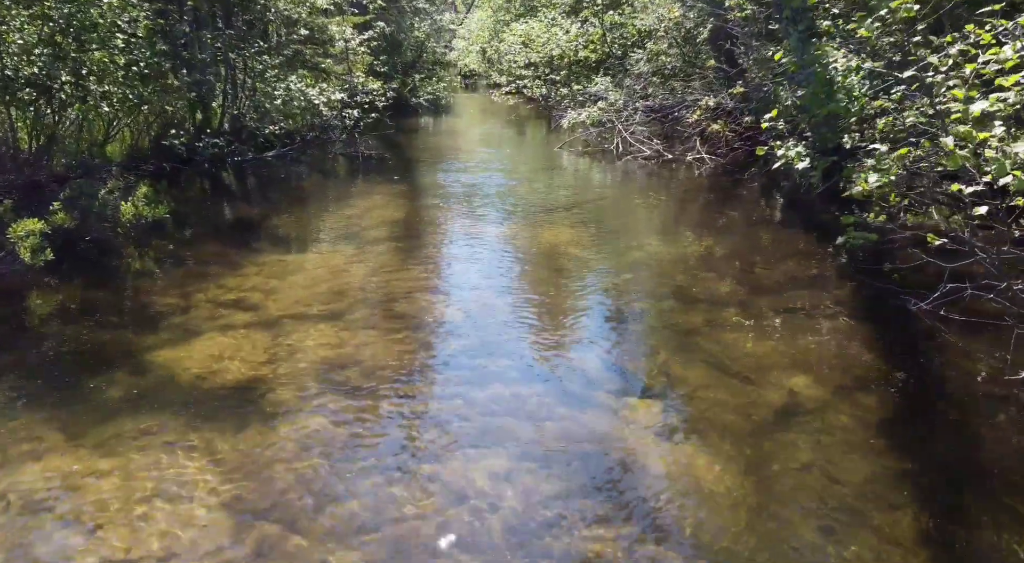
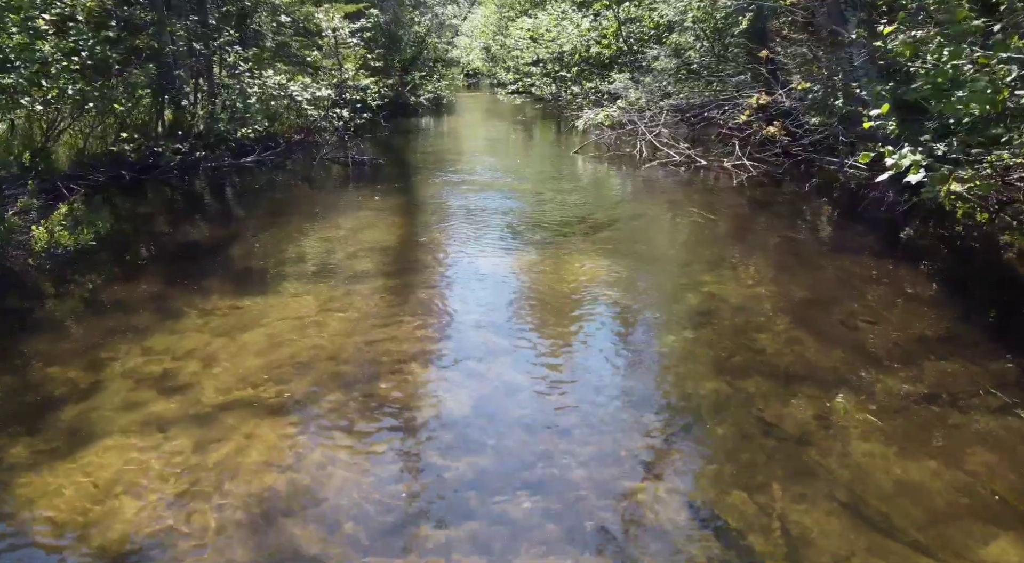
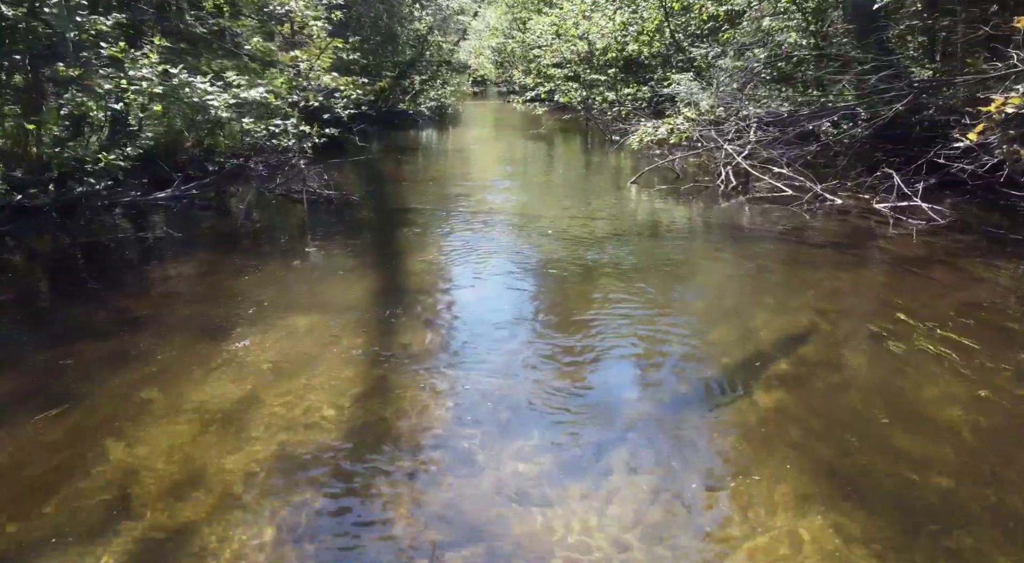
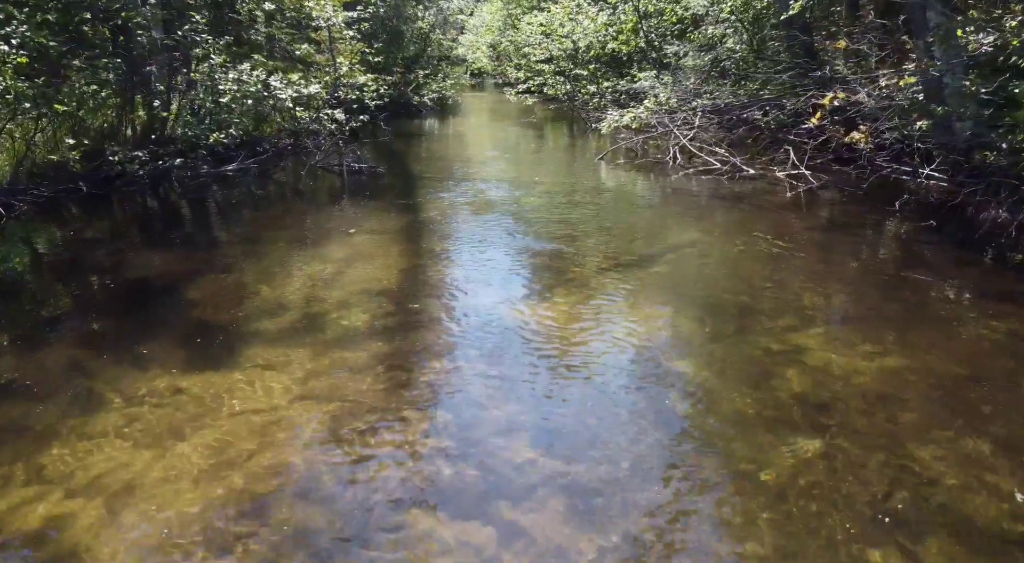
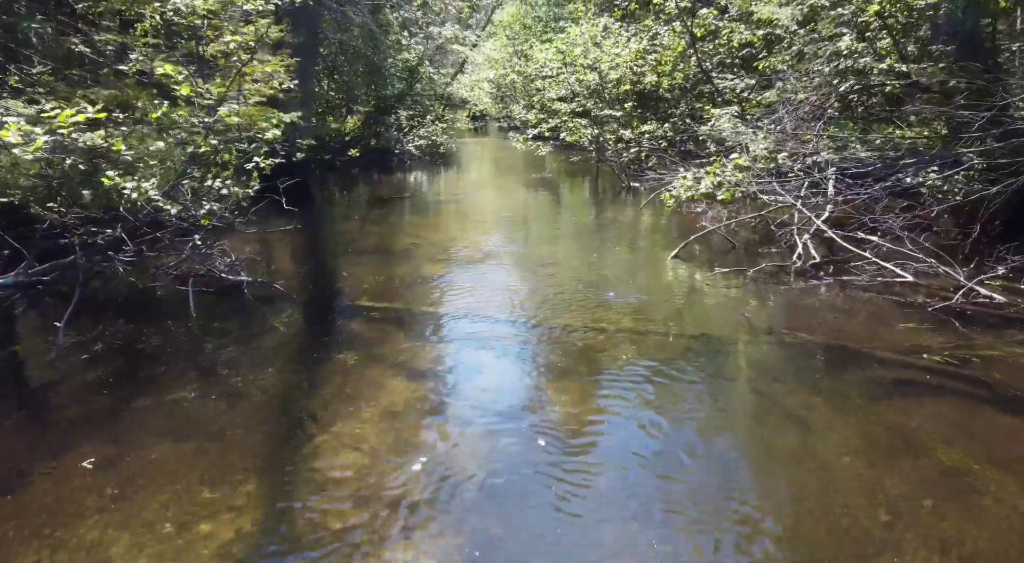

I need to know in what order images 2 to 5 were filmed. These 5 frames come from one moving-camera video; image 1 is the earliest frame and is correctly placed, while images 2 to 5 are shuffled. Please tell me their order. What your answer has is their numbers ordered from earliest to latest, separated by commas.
2, 4, 3, 5
